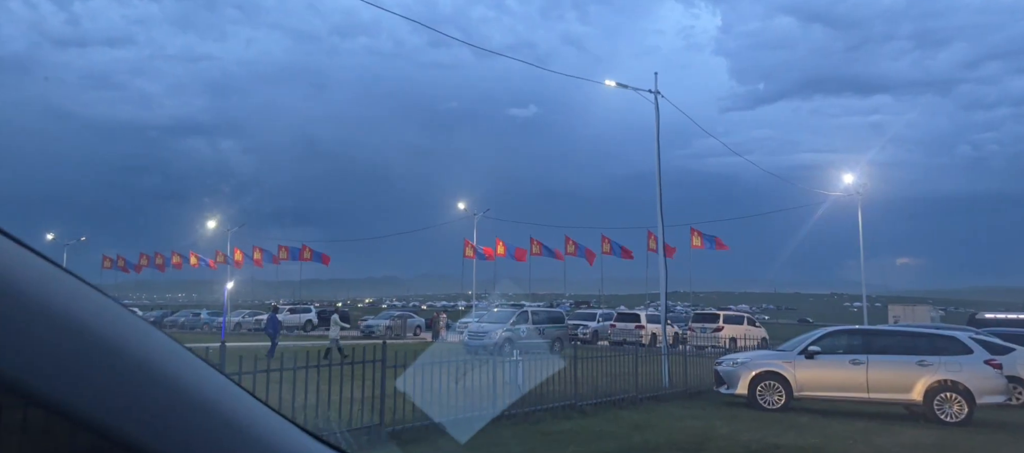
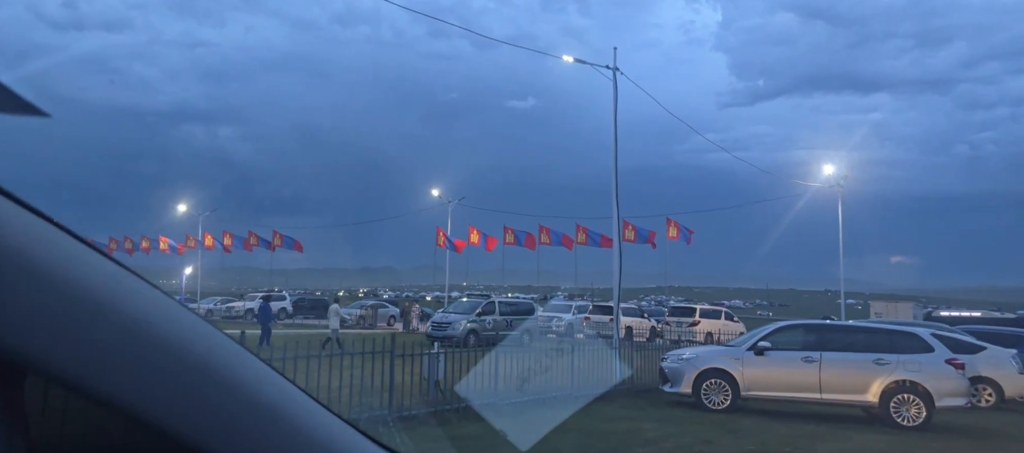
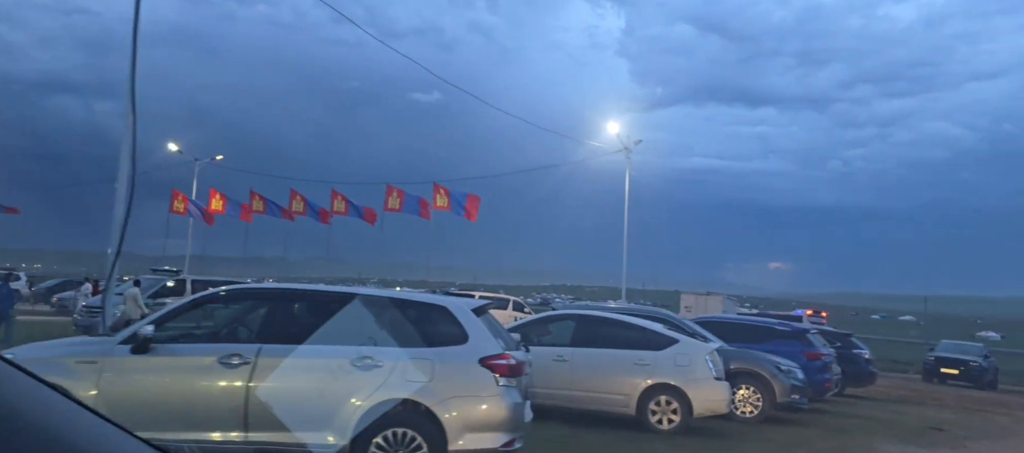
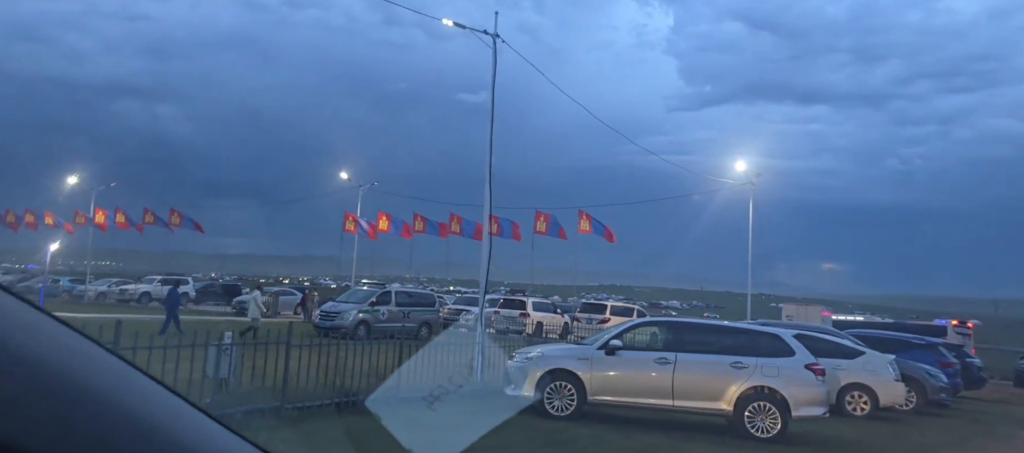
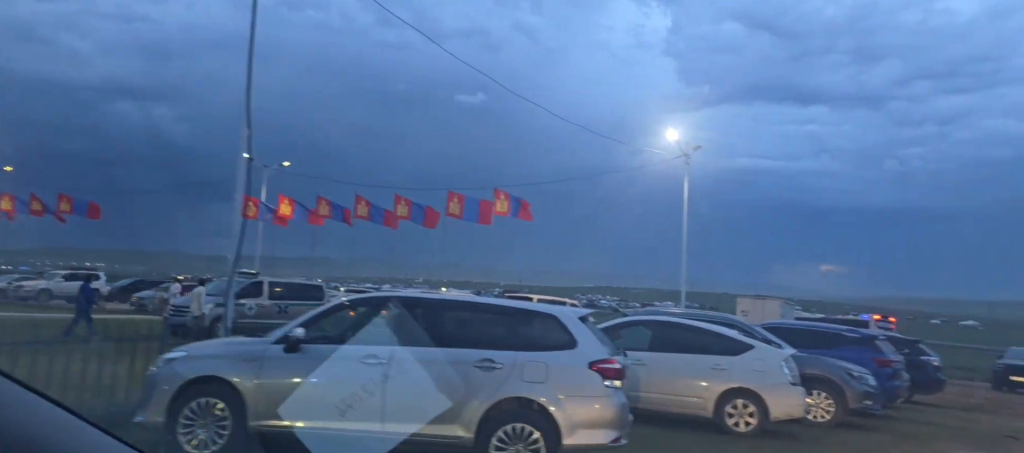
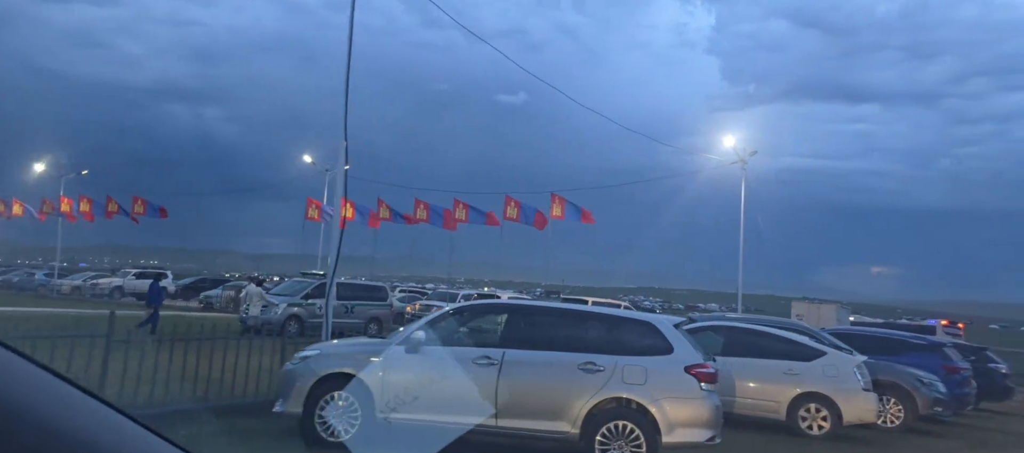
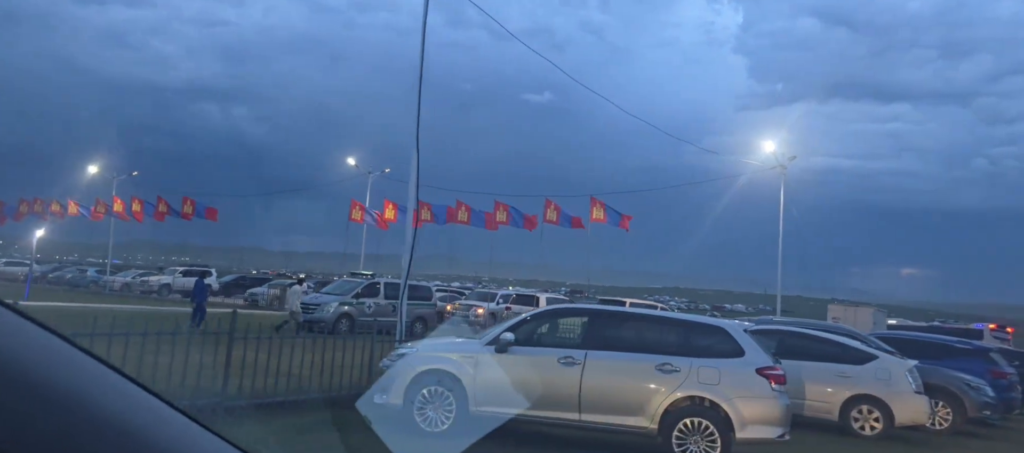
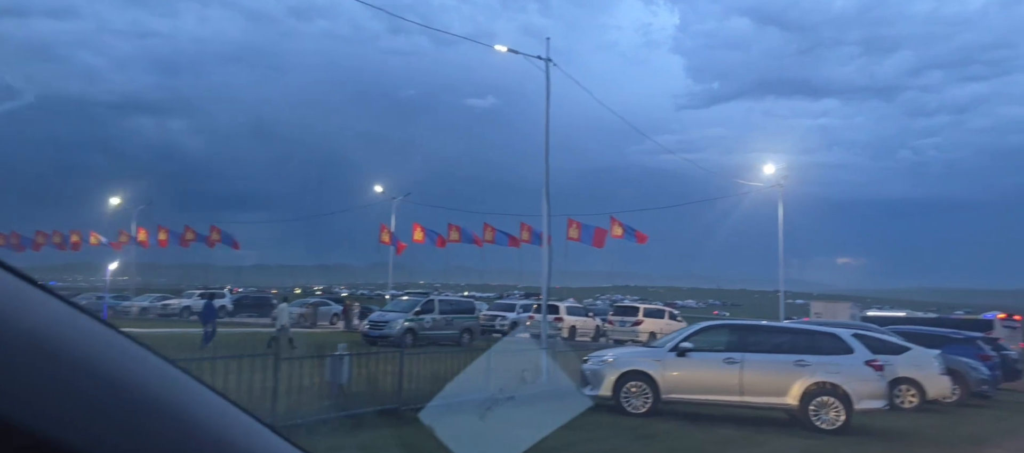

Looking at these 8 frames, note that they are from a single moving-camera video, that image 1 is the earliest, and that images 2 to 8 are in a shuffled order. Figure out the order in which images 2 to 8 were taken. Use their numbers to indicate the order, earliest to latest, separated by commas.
2, 8, 4, 7, 6, 5, 3
